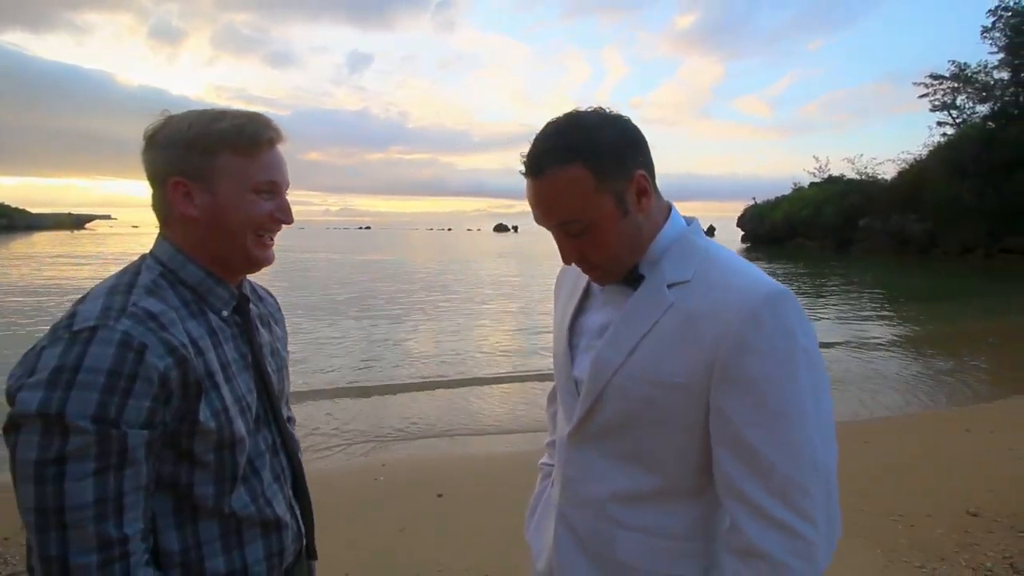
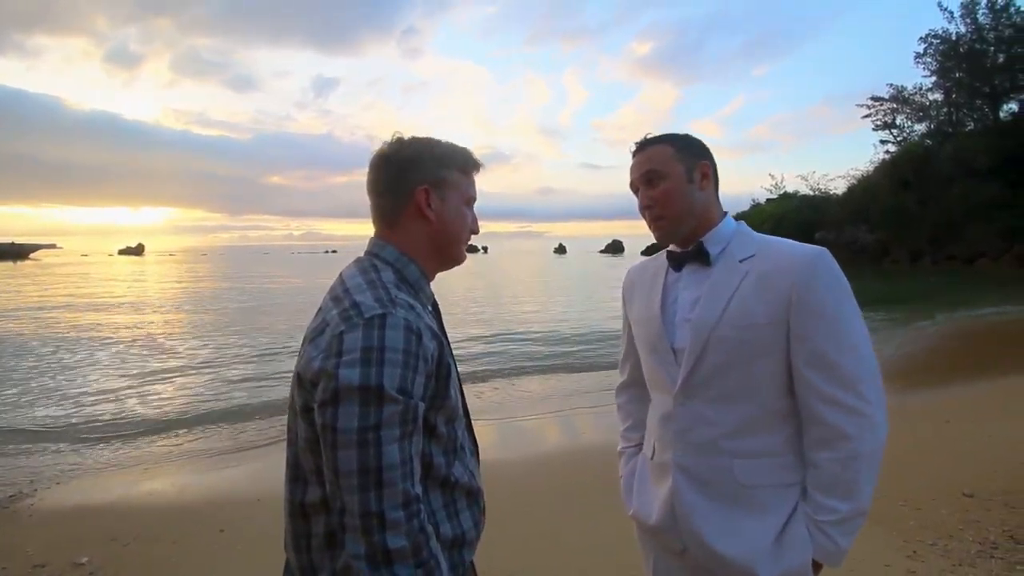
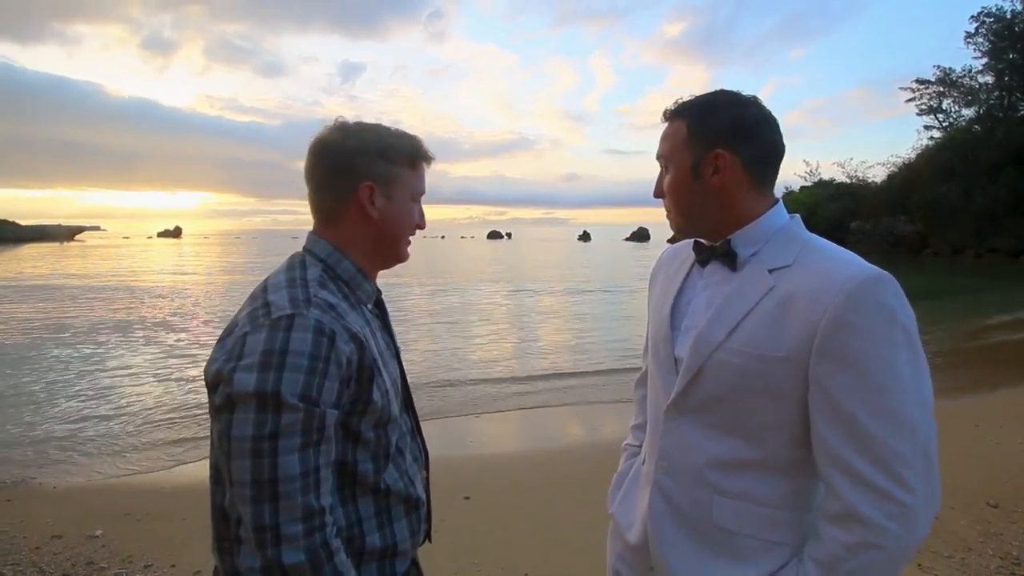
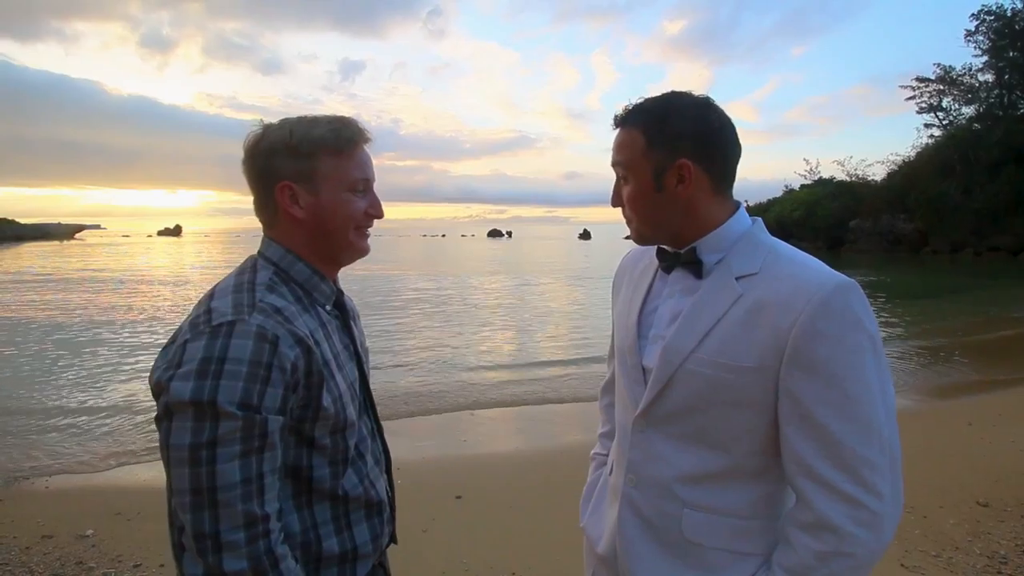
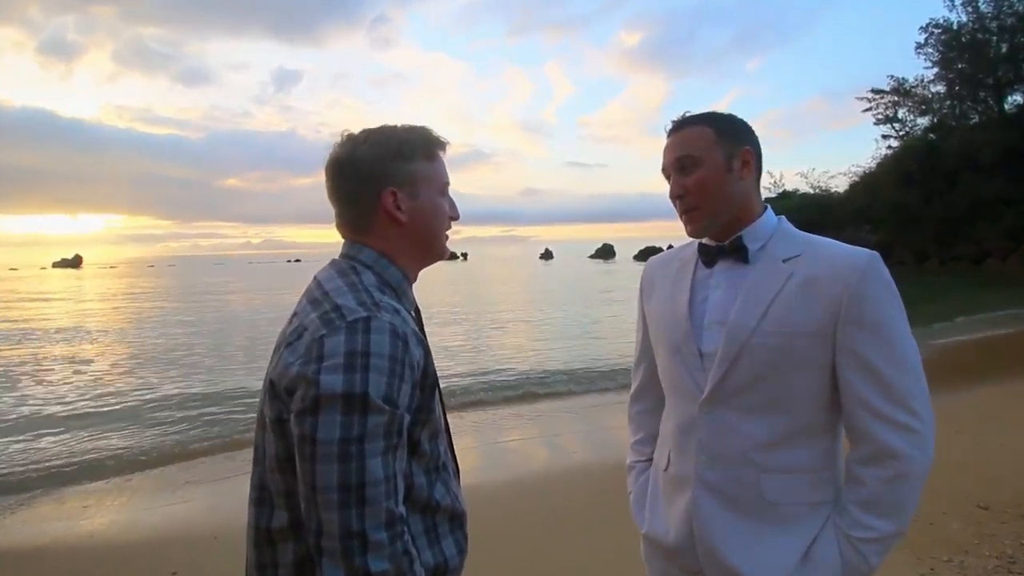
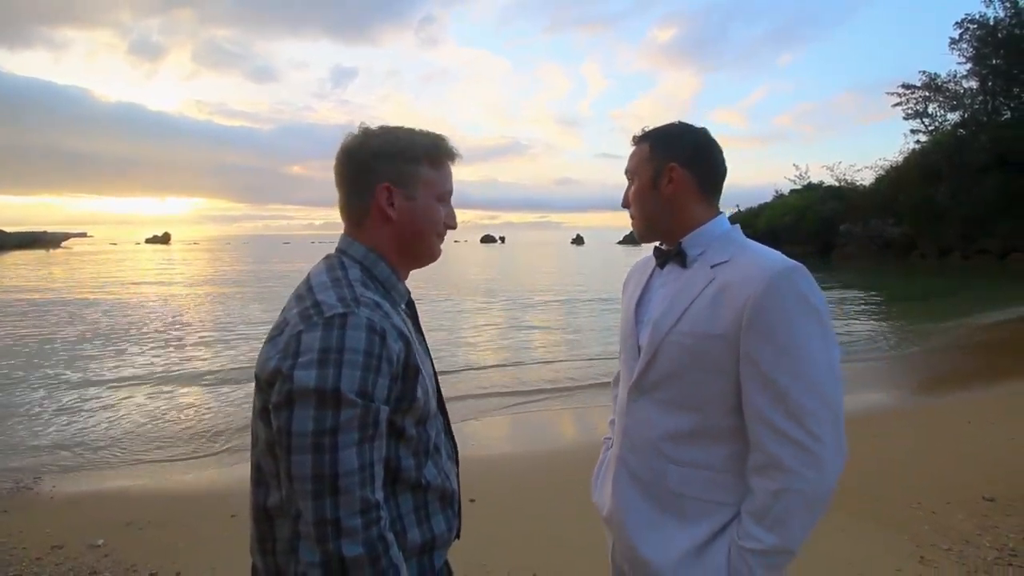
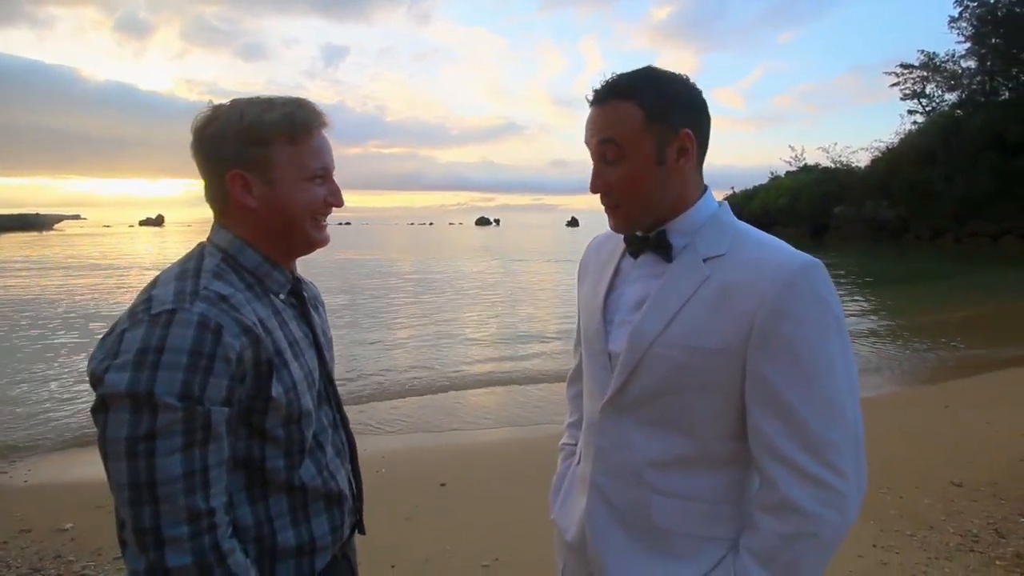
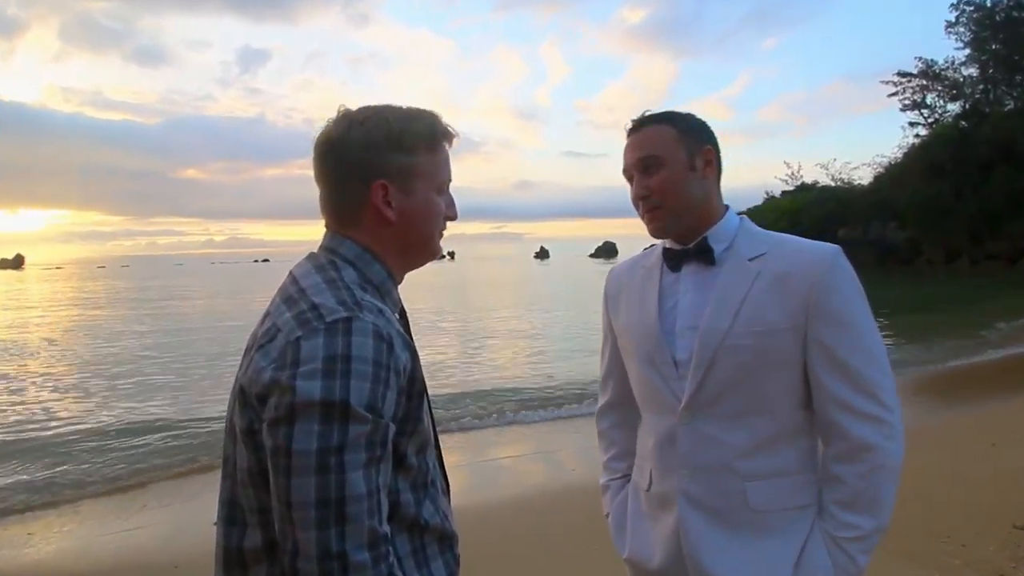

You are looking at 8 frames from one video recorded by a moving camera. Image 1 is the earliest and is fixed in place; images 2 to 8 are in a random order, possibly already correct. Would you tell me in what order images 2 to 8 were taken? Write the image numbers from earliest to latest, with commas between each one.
7, 4, 3, 6, 2, 5, 8
